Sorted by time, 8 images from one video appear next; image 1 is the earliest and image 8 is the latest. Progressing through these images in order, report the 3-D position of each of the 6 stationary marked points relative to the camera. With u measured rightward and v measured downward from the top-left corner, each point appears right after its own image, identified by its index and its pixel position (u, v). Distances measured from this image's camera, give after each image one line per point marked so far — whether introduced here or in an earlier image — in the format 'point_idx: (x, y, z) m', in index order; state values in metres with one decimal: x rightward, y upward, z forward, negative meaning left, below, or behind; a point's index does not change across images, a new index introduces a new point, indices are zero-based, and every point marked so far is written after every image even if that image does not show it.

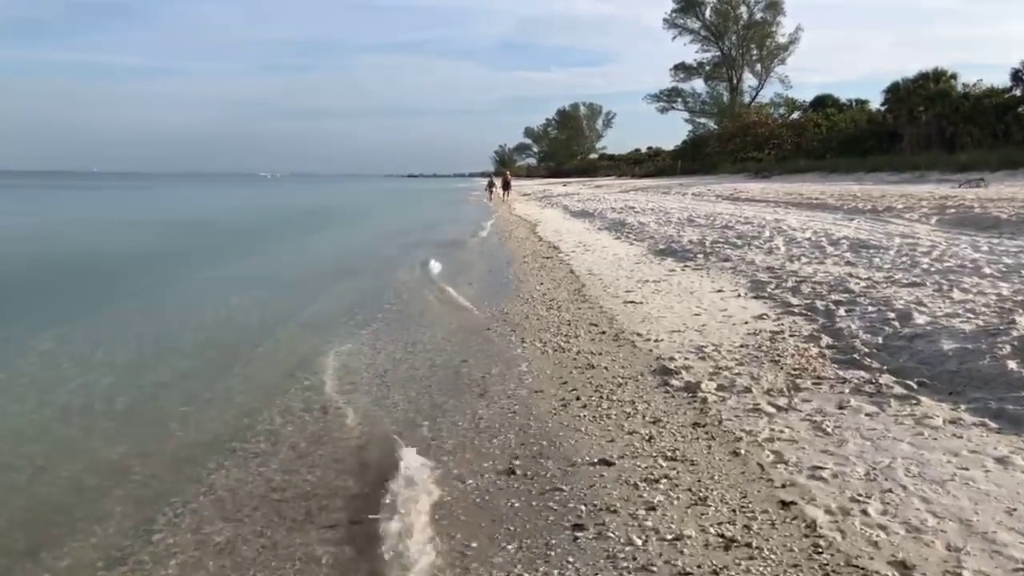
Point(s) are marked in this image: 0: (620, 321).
0: (+1.3, -0.4, +9.3) m
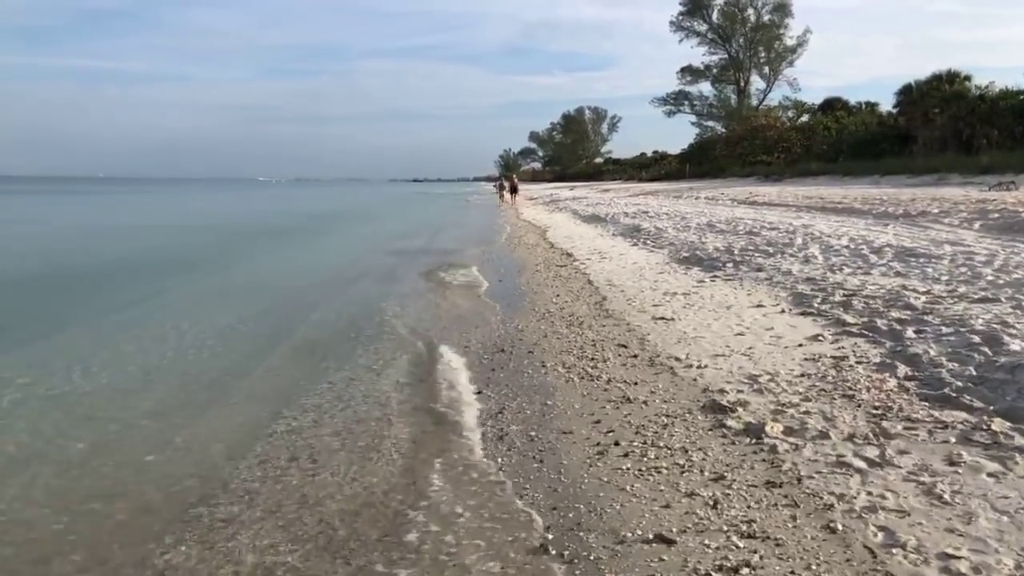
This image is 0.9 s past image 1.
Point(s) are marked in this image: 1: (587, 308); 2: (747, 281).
0: (+1.5, -0.6, +8.2) m
1: (+1.0, -0.3, +10.6) m
2: (+3.5, +0.1, +11.3) m
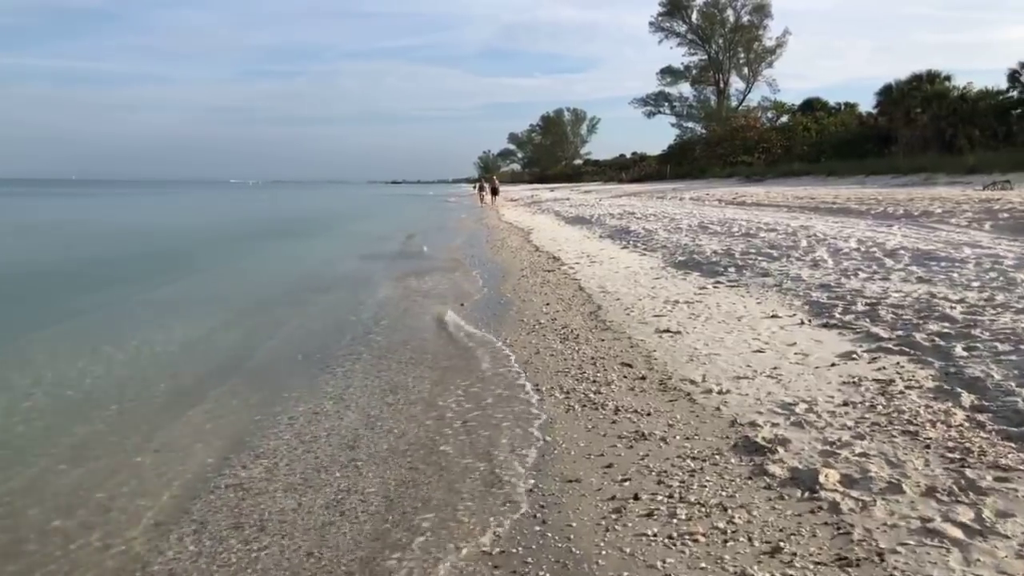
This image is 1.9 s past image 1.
0: (+1.4, -0.7, +7.2) m
1: (+0.9, -0.4, +9.6) m
2: (+3.3, 0.0, +10.4) m
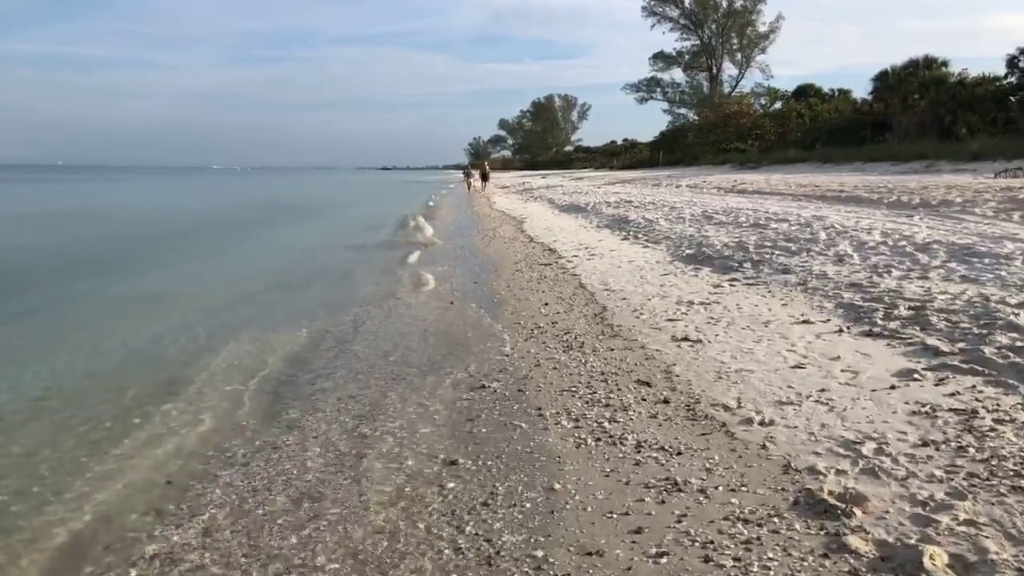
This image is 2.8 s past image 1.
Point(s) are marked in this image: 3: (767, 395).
0: (+1.4, -0.7, +6.2) m
1: (+0.8, -0.4, +8.6) m
2: (+3.2, 0.0, +9.4) m
3: (+1.8, -0.8, +5.5) m
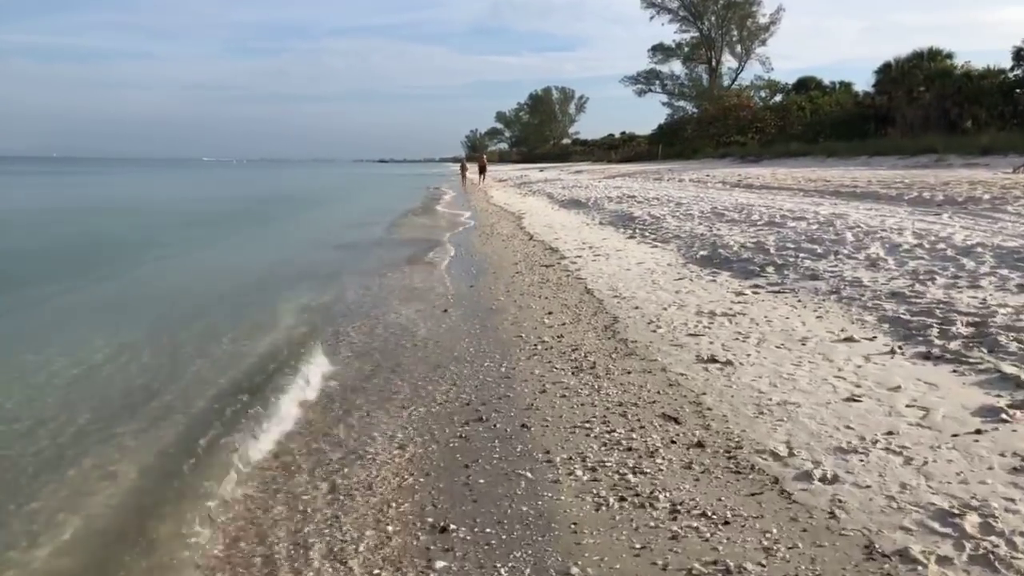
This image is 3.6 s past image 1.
0: (+1.4, -0.8, +5.2) m
1: (+0.8, -0.5, +7.6) m
2: (+3.2, -0.1, +8.4) m
3: (+1.9, -0.9, +4.6) m
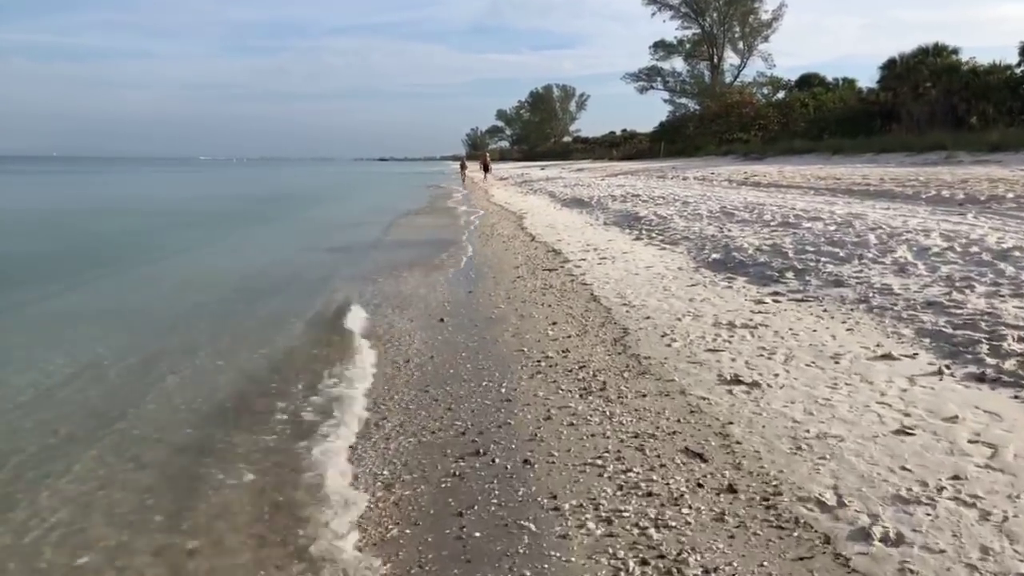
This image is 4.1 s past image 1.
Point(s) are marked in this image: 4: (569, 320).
0: (+1.4, -0.9, +4.6) m
1: (+0.8, -0.6, +6.9) m
2: (+3.2, -0.2, +7.8) m
3: (+1.9, -1.0, +3.9) m
4: (+0.6, -0.3, +8.4) m
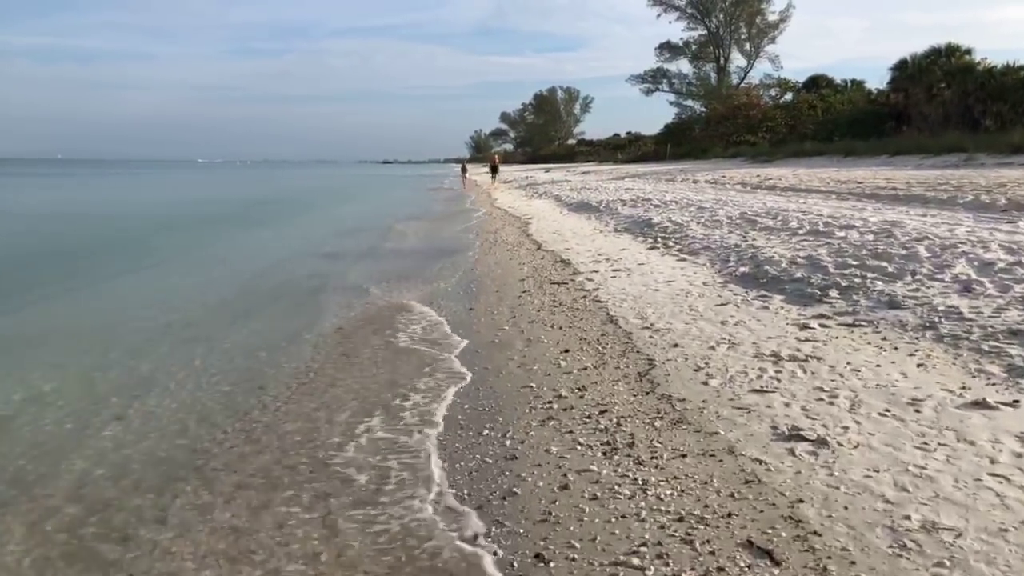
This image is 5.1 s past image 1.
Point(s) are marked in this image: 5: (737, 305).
0: (+1.4, -1.1, +3.4) m
1: (+0.9, -0.8, +5.8) m
2: (+3.3, -0.4, +6.6) m
3: (+1.9, -1.2, +2.8) m
4: (+0.7, -0.6, +7.3) m
5: (+2.4, -0.2, +8.3) m
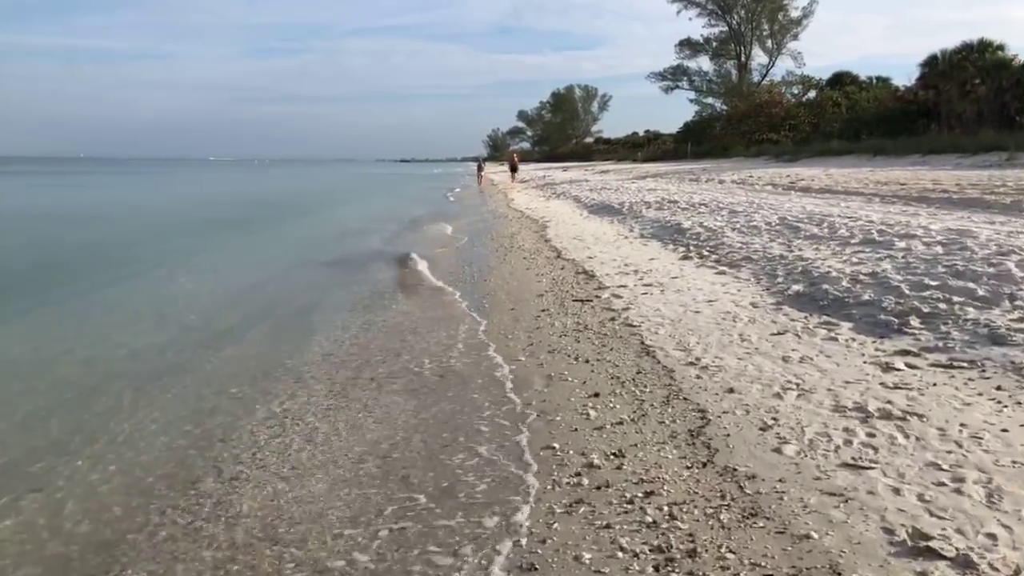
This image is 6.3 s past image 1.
0: (+1.5, -1.4, +2.1) m
1: (+1.0, -1.0, +4.5) m
2: (+3.4, -0.6, +5.3) m
3: (+1.9, -1.4, +1.5) m
4: (+0.8, -0.8, +6.0) m
5: (+2.6, -0.4, +7.0) m
